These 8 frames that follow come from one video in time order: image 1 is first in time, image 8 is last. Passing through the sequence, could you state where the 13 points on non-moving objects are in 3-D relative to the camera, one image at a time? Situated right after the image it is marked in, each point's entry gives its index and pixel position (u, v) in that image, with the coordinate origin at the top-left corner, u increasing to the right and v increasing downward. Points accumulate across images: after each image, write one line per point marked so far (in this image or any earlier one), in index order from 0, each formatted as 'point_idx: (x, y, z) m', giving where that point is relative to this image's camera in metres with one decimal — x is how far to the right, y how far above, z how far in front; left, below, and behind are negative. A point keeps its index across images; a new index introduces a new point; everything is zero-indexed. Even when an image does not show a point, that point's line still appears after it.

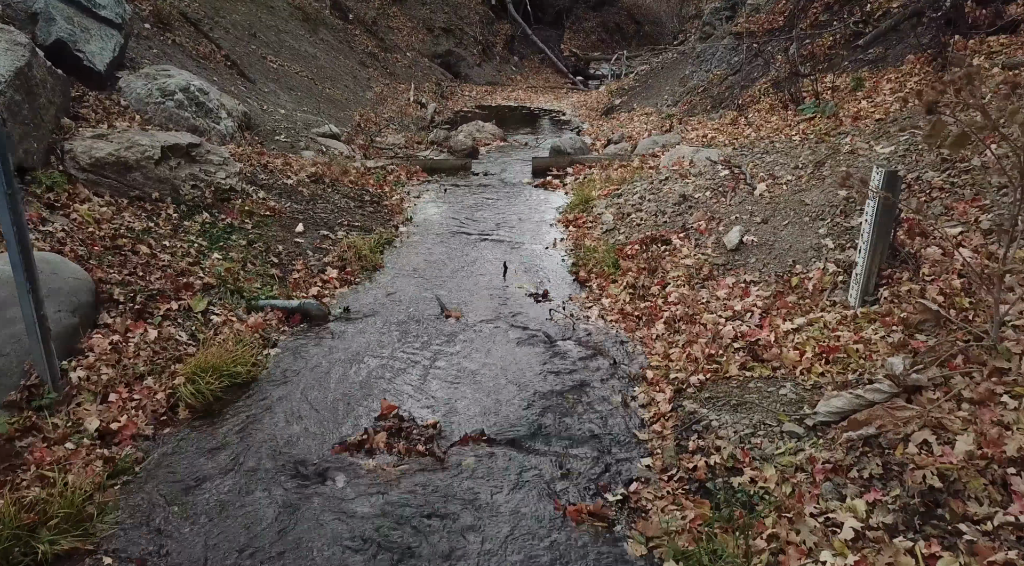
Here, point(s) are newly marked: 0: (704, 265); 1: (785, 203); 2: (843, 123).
0: (+2.8, +0.3, +10.3) m
1: (+4.3, +1.3, +11.0) m
2: (+6.9, +3.3, +14.5) m
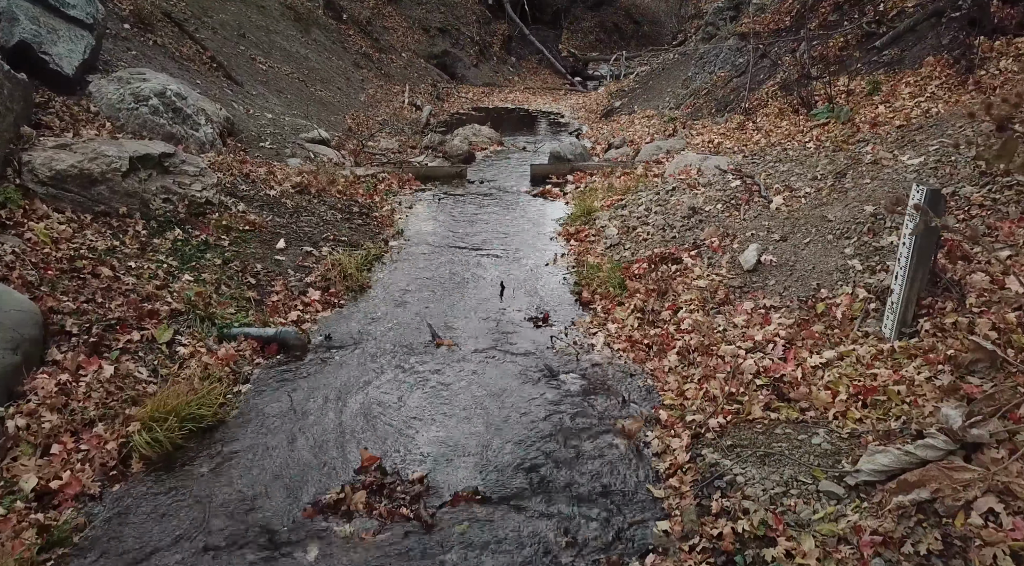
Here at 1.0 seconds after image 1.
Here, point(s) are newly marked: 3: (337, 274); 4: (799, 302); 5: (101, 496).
0: (+2.8, -0.1, +9.4) m
1: (+4.3, +1.0, +10.2) m
2: (+6.8, +3.0, +13.7) m
3: (-2.7, +0.1, +10.7) m
4: (+3.6, -0.2, +8.7) m
5: (-3.6, -1.9, +6.2) m
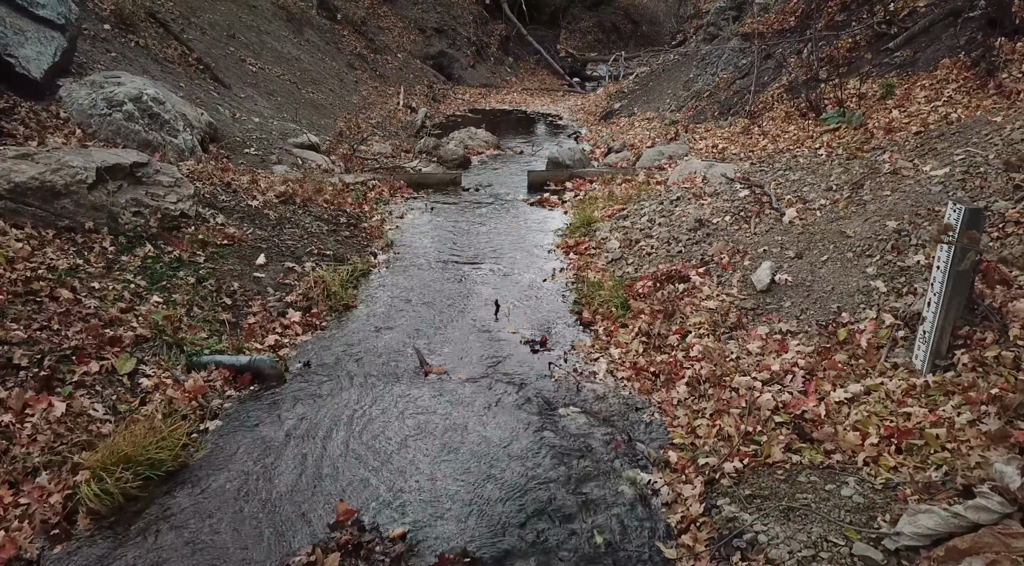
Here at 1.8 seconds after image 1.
0: (+2.7, -0.3, +8.7) m
1: (+4.2, +0.7, +9.5) m
2: (+6.8, +2.7, +13.0) m
3: (-2.8, -0.1, +10.0) m
4: (+3.5, -0.5, +8.0) m
5: (-3.7, -2.2, +5.4) m
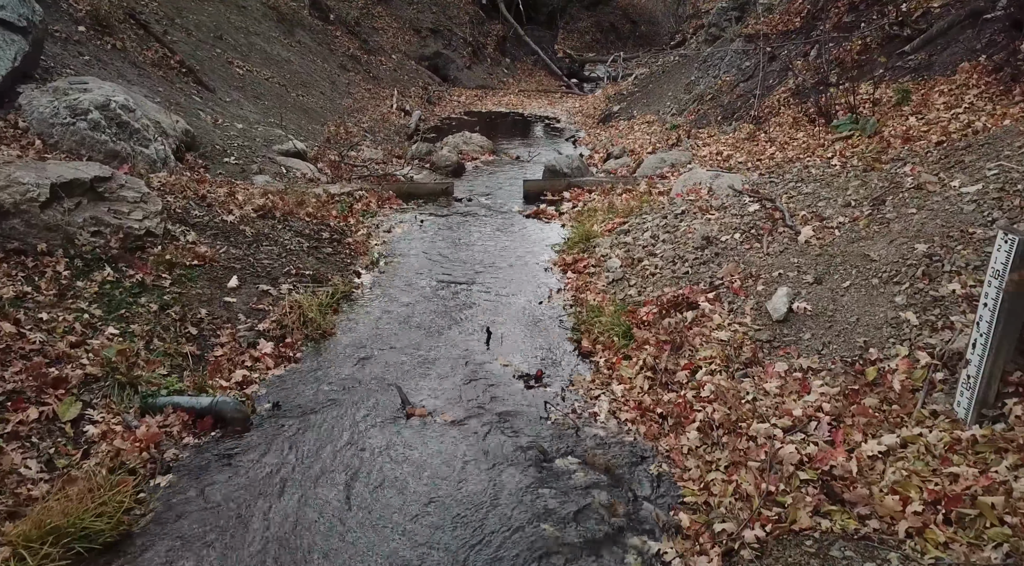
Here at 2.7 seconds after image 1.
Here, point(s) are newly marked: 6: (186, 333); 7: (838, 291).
0: (+2.6, -0.7, +7.9) m
1: (+4.1, +0.4, +8.7) m
2: (+6.7, +2.4, +12.2) m
3: (-2.9, -0.5, +9.2) m
4: (+3.4, -0.8, +7.2) m
5: (-3.8, -2.5, +4.6) m
6: (-4.0, -0.6, +8.5) m
7: (+3.8, -0.1, +8.1) m
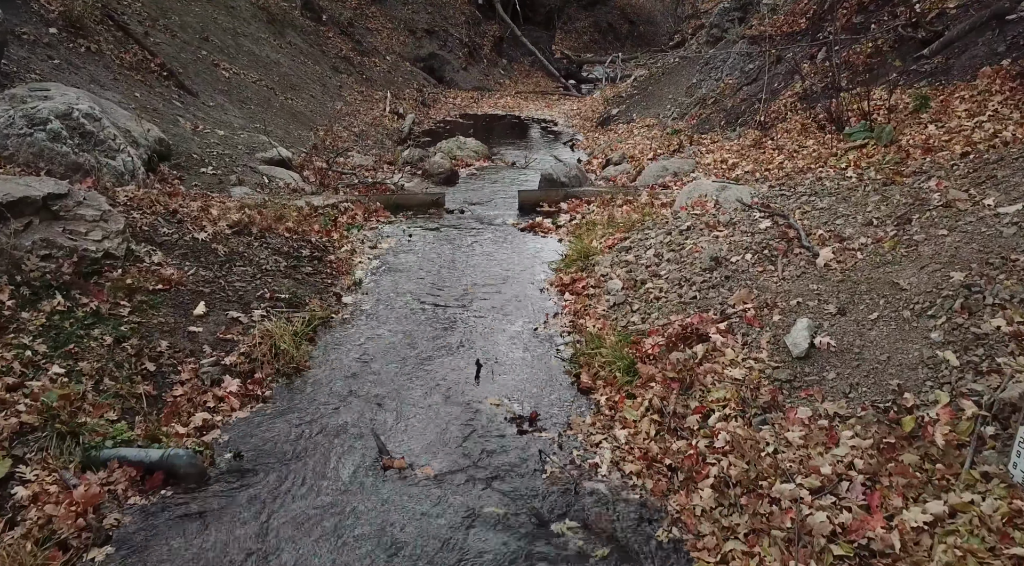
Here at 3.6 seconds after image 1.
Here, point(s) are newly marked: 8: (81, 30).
0: (+2.6, -1.0, +7.1) m
1: (+4.0, 0.0, +7.9) m
2: (+6.5, +2.1, +11.4) m
3: (-3.0, -0.8, +8.4) m
4: (+3.3, -1.2, +6.4) m
5: (-3.8, -2.8, +3.8) m
6: (-4.1, -1.0, +7.7) m
7: (+3.7, -0.4, +7.3) m
8: (-10.3, +6.0, +16.5) m
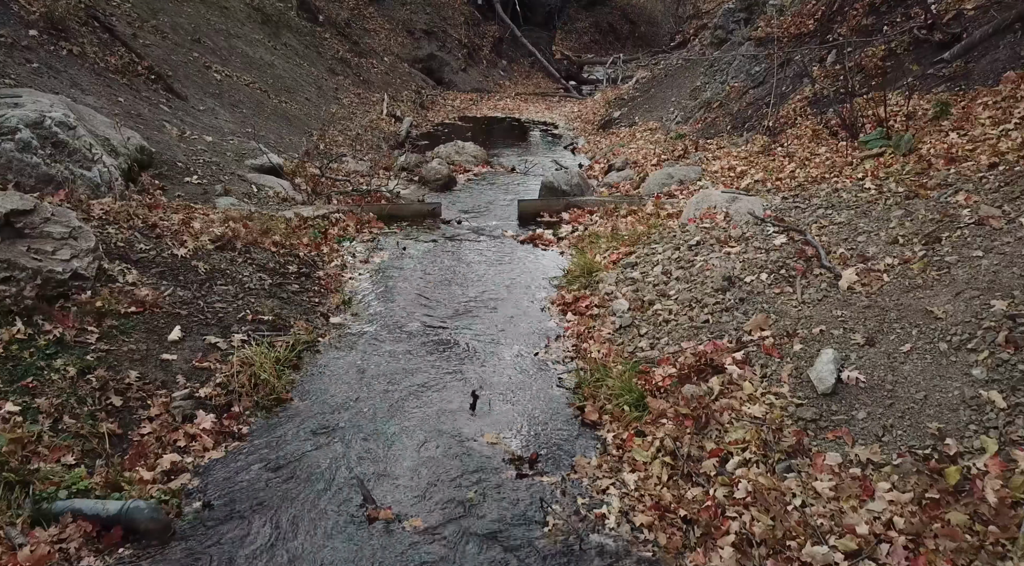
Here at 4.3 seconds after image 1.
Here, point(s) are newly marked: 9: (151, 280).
0: (+2.5, -1.3, +6.5) m
1: (+4.0, -0.3, +7.3) m
2: (+6.5, +1.8, +10.8) m
3: (-3.0, -1.1, +7.8) m
4: (+3.3, -1.4, +5.7) m
5: (-3.9, -3.1, +3.2) m
6: (-4.1, -1.2, +7.0) m
7: (+3.7, -0.7, +6.7) m
8: (-10.3, +5.7, +15.9) m
9: (-4.8, +0.1, +9.2) m
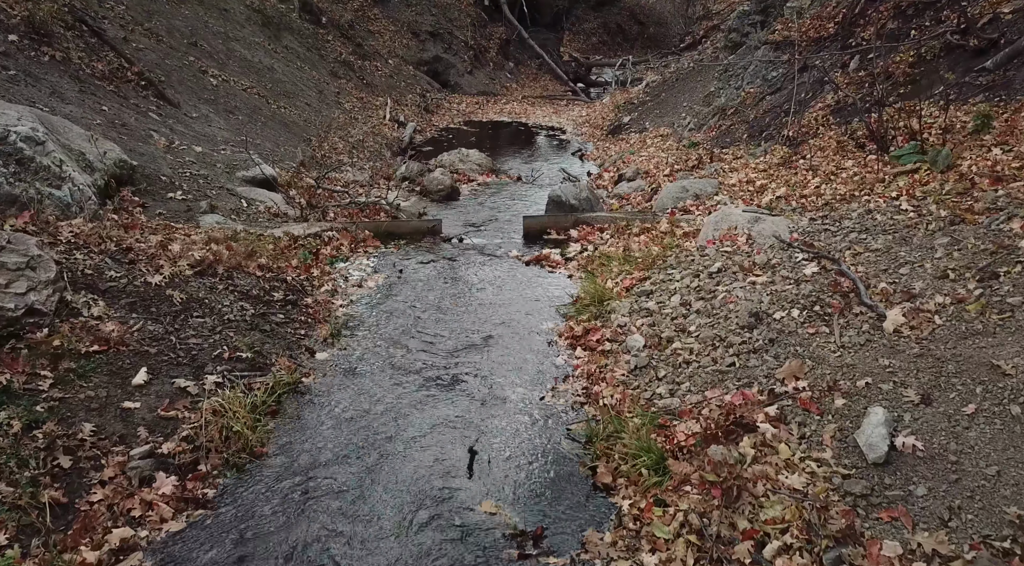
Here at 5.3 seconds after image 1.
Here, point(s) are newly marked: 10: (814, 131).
0: (+2.5, -1.7, +5.6) m
1: (+4.0, -0.7, +6.3) m
2: (+6.6, +1.4, +9.8) m
3: (-3.0, -1.5, +6.9) m
4: (+3.3, -1.9, +4.8) m
5: (-3.9, -3.5, +2.3) m
6: (-4.1, -1.6, +6.2) m
7: (+3.7, -1.1, +5.8) m
8: (-10.1, +5.3, +15.1) m
9: (-4.7, -0.3, +8.3) m
10: (+6.7, +3.4, +15.5) m
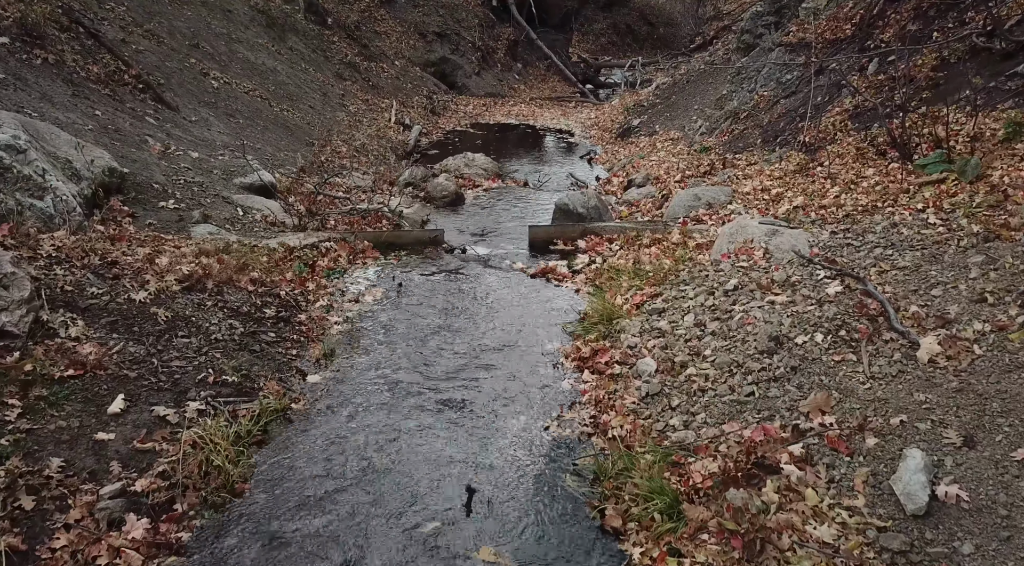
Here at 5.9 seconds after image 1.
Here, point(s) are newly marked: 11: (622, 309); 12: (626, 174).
0: (+2.5, -1.9, +5.0) m
1: (+4.0, -0.9, +5.8) m
2: (+6.7, +1.1, +9.2) m
3: (-3.0, -1.7, +6.4) m
4: (+3.3, -2.1, +4.3) m
5: (-3.9, -3.7, +1.9) m
6: (-4.1, -1.8, +5.7) m
7: (+3.7, -1.4, +5.2) m
8: (-10.0, +5.2, +14.7) m
9: (-4.7, -0.6, +7.9) m
10: (+6.9, +3.1, +14.9) m
11: (+1.5, -0.4, +9.6) m
12: (+3.2, +3.1, +19.7) m
